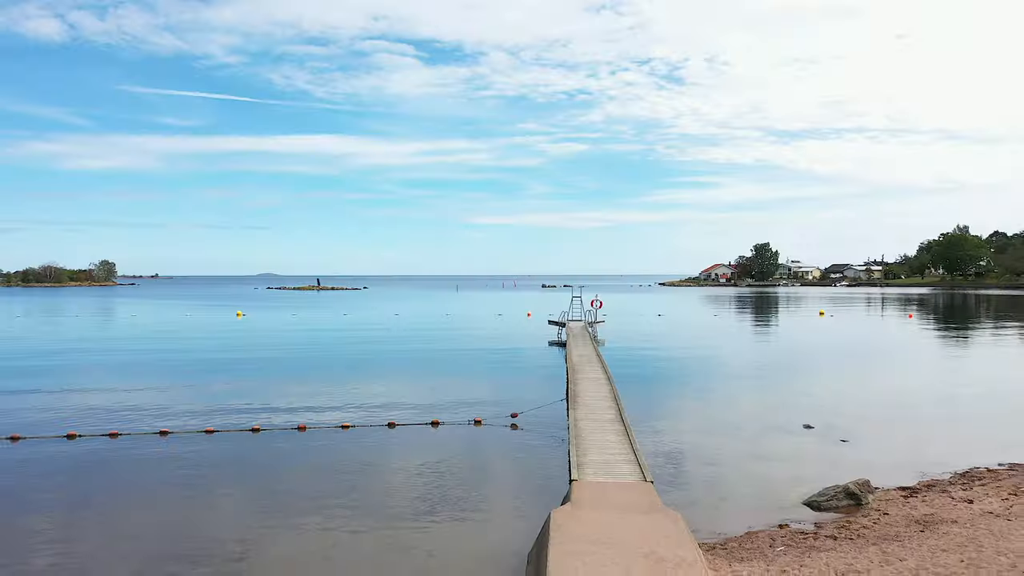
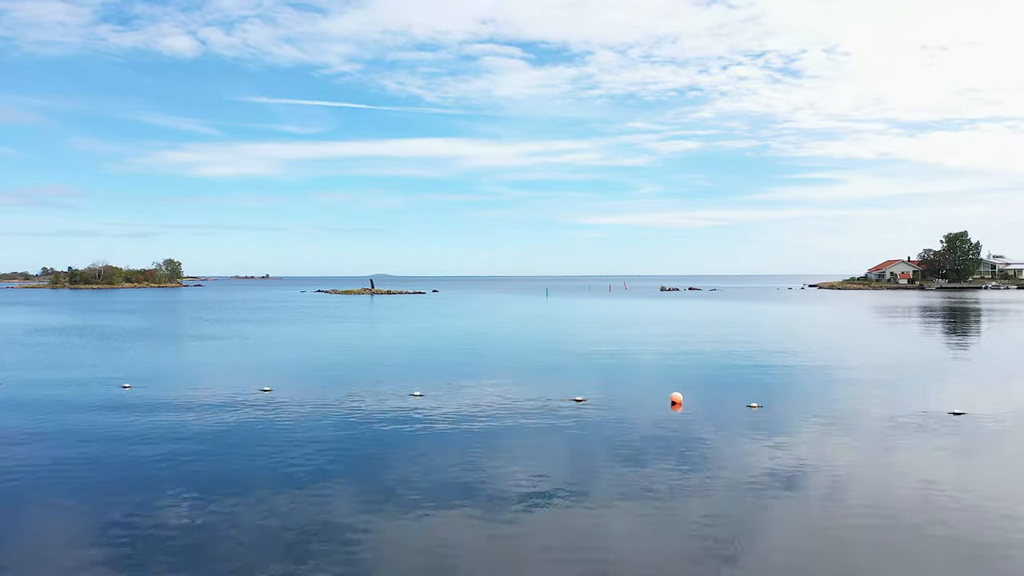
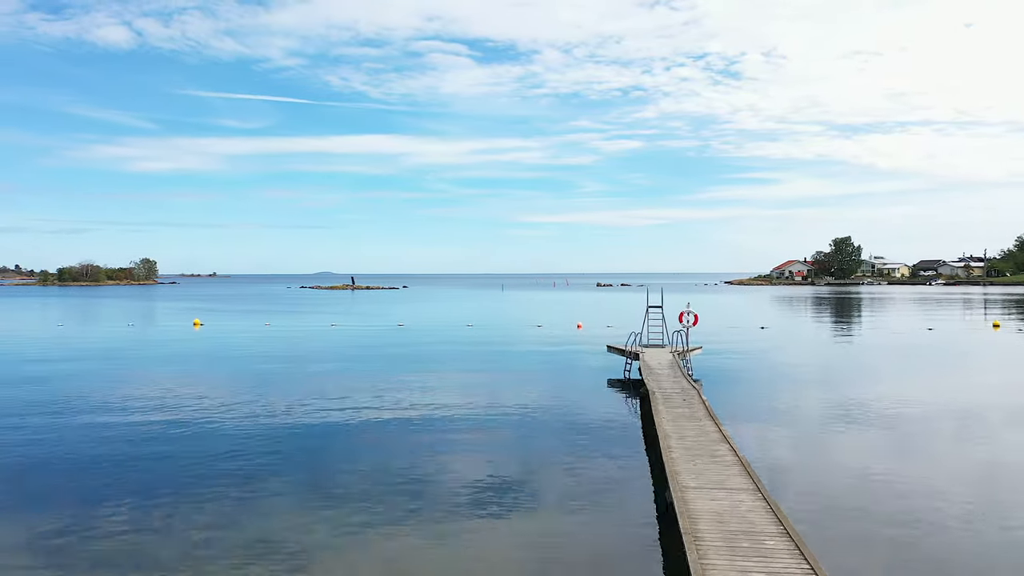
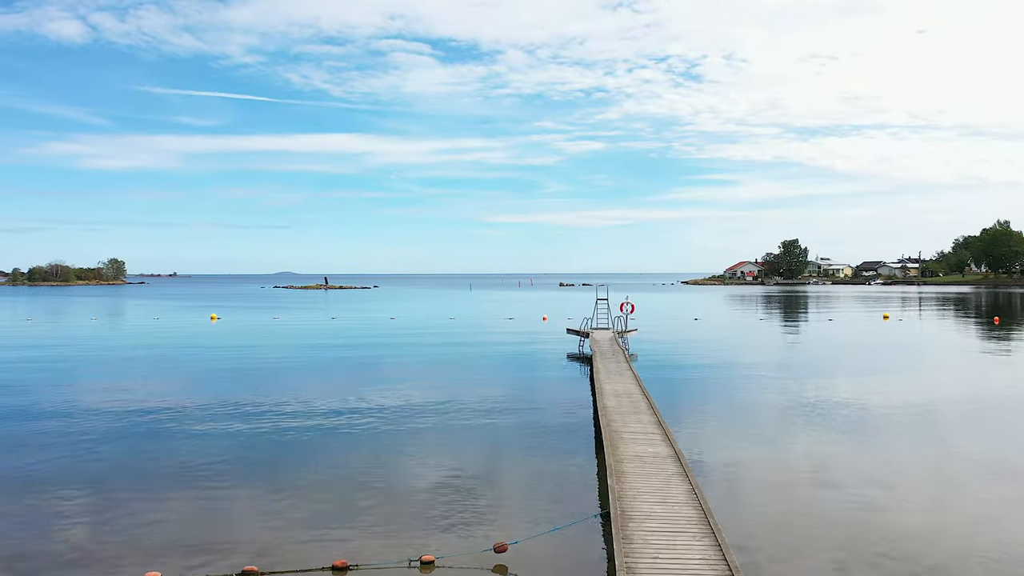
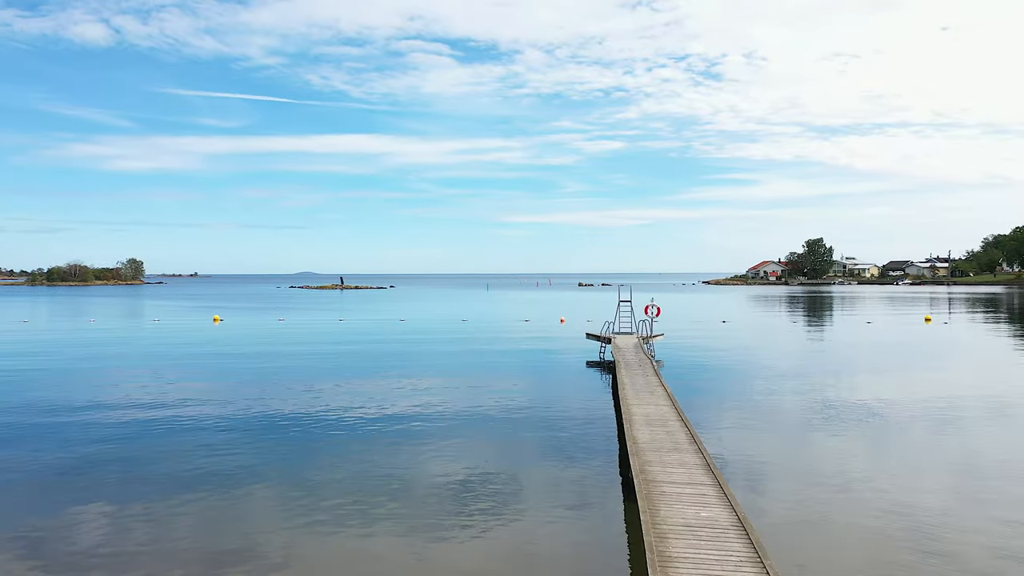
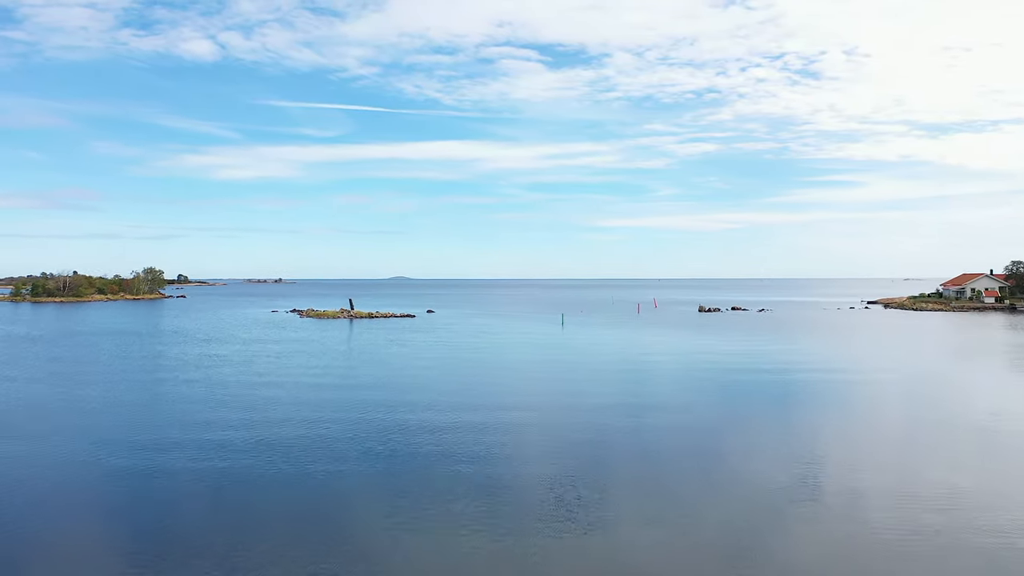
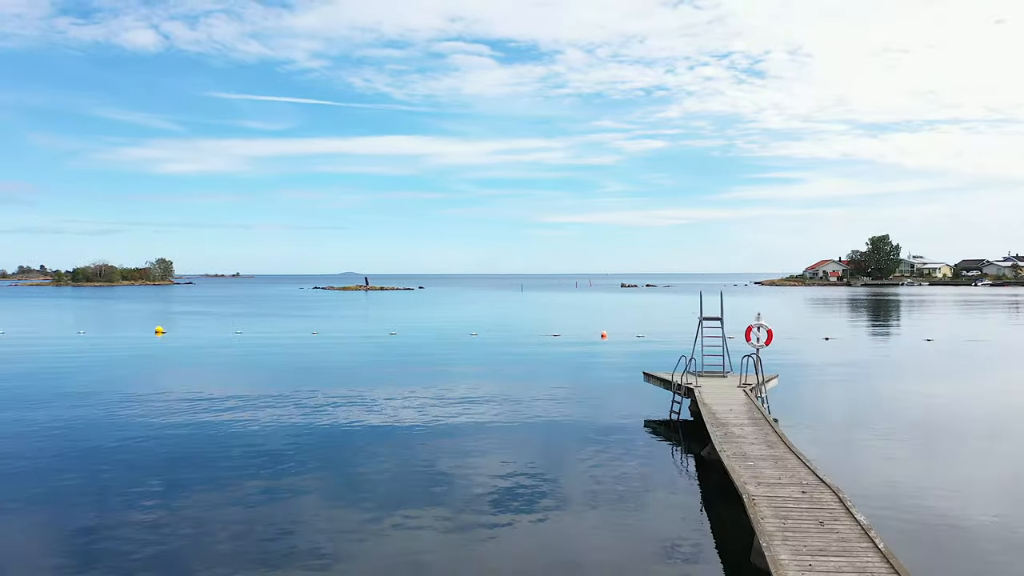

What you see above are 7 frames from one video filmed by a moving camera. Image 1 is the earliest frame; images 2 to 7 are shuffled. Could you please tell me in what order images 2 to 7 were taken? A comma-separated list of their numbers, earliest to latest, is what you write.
4, 5, 3, 7, 2, 6
